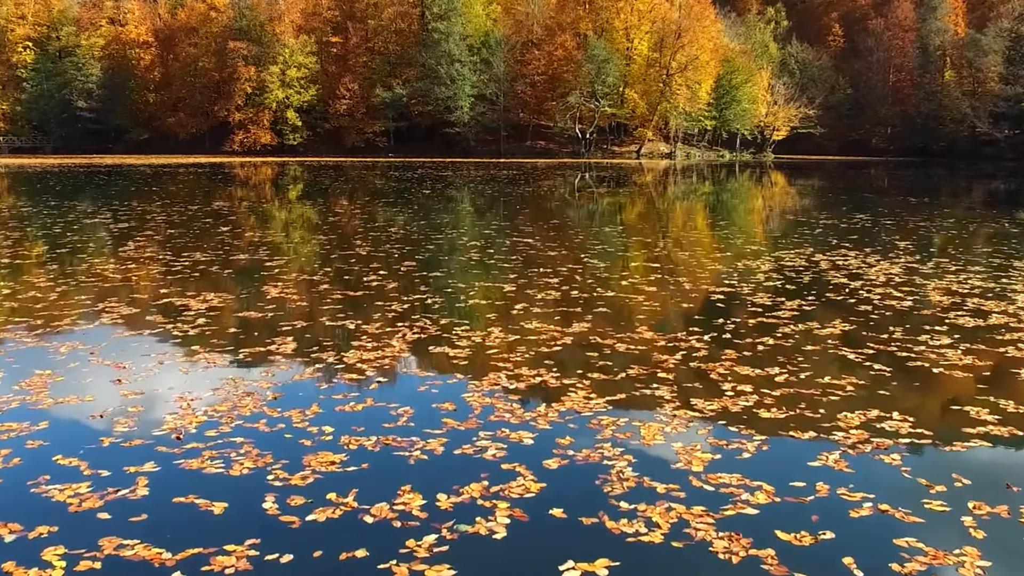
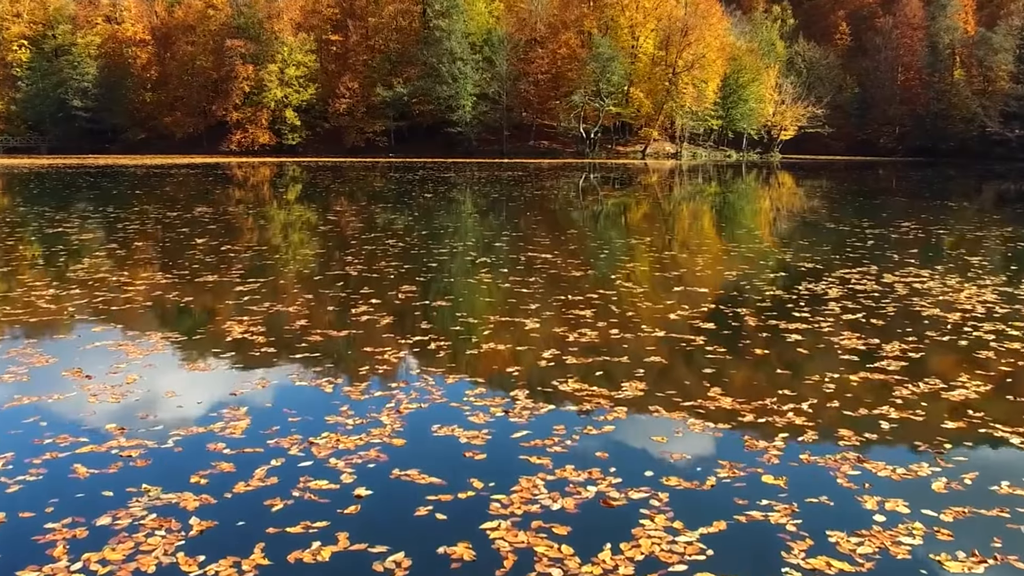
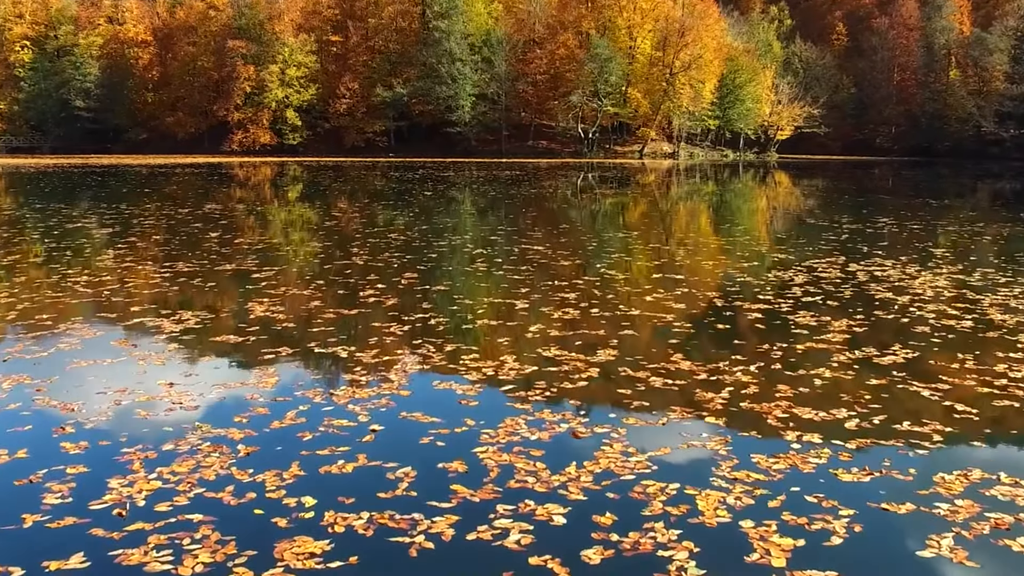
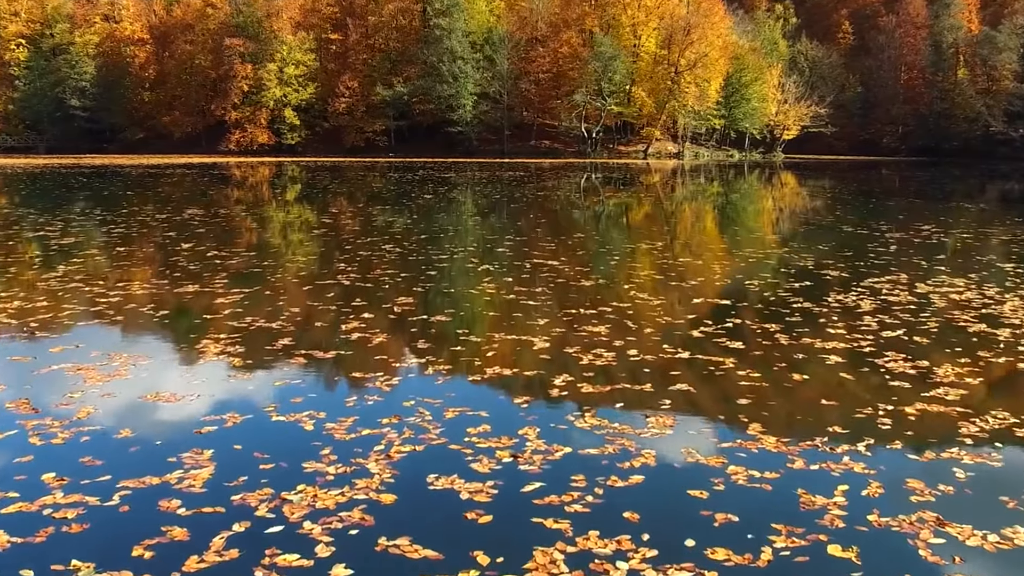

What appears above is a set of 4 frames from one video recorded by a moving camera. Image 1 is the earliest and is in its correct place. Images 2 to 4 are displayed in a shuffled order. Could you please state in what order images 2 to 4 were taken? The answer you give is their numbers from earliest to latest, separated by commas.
3, 2, 4
